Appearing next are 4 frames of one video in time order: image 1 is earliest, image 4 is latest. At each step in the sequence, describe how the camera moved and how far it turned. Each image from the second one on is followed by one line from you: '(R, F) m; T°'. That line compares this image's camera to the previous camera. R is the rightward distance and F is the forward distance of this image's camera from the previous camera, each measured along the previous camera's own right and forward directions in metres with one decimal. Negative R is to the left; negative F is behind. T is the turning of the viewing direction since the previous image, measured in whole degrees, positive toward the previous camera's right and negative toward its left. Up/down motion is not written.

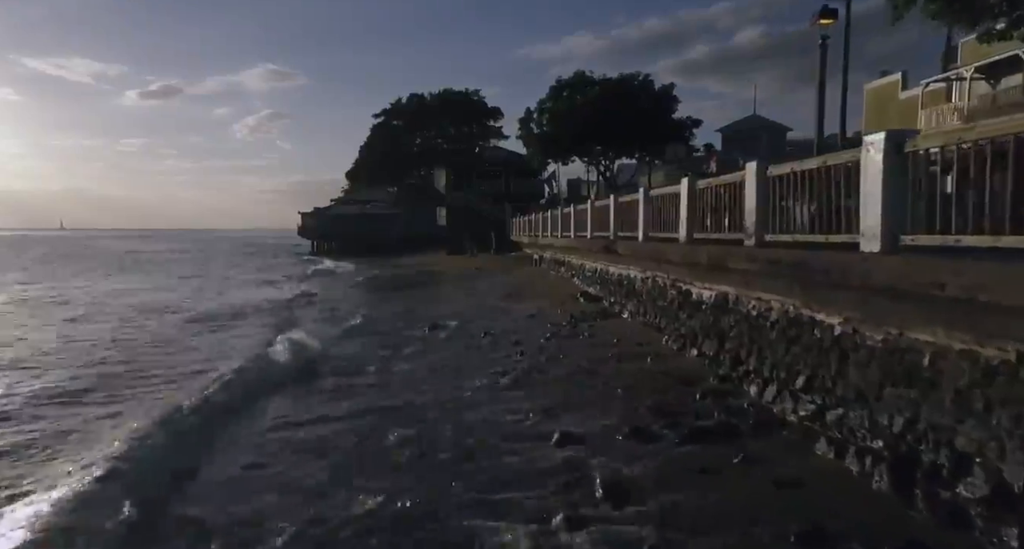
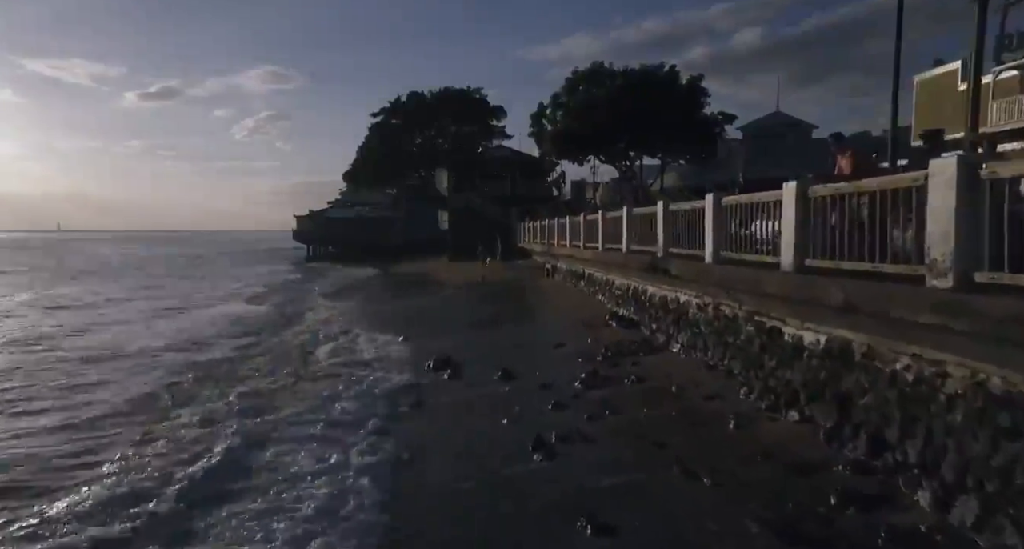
(-0.4, +2.6) m; 0°
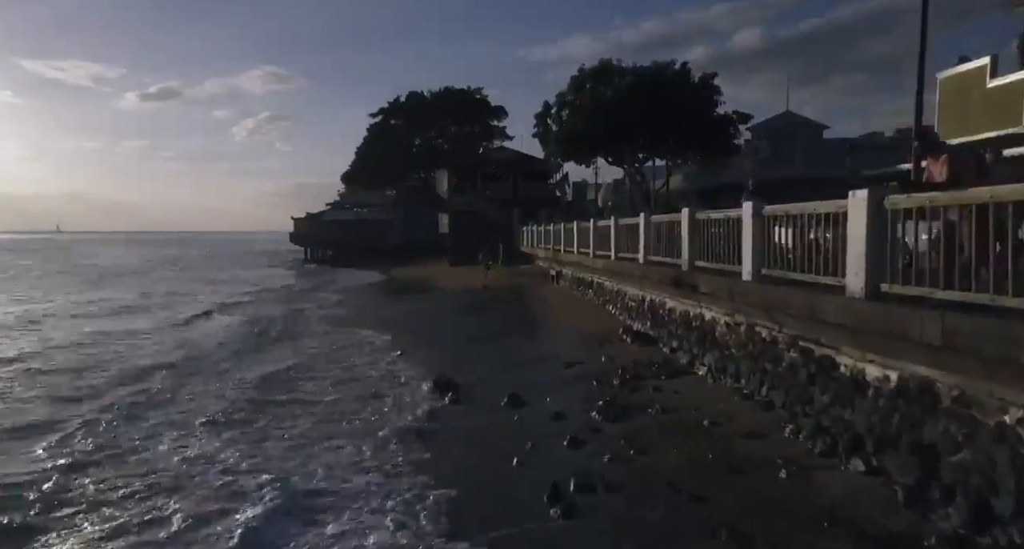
(-0.1, +1.1) m; 0°
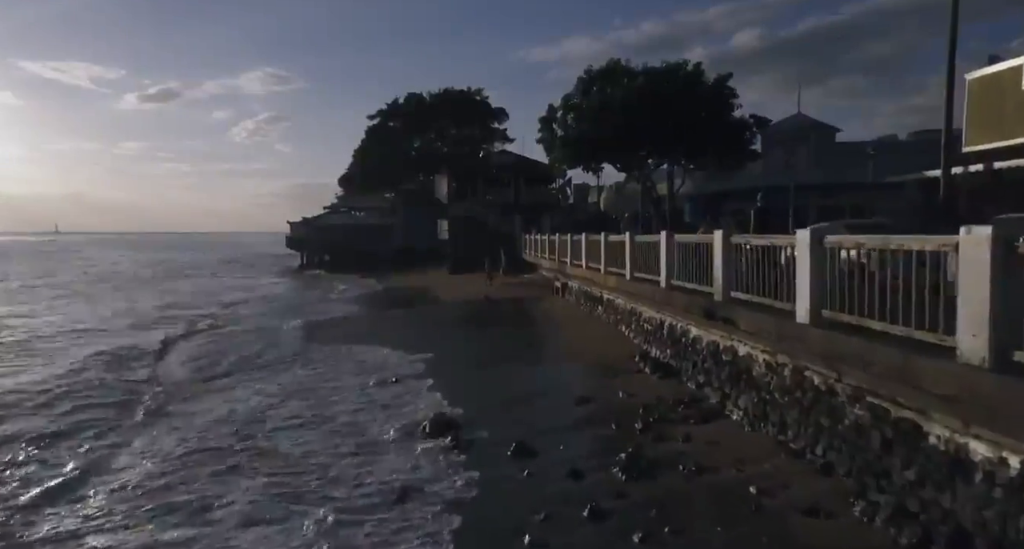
(-0.1, +1.3) m; 0°
